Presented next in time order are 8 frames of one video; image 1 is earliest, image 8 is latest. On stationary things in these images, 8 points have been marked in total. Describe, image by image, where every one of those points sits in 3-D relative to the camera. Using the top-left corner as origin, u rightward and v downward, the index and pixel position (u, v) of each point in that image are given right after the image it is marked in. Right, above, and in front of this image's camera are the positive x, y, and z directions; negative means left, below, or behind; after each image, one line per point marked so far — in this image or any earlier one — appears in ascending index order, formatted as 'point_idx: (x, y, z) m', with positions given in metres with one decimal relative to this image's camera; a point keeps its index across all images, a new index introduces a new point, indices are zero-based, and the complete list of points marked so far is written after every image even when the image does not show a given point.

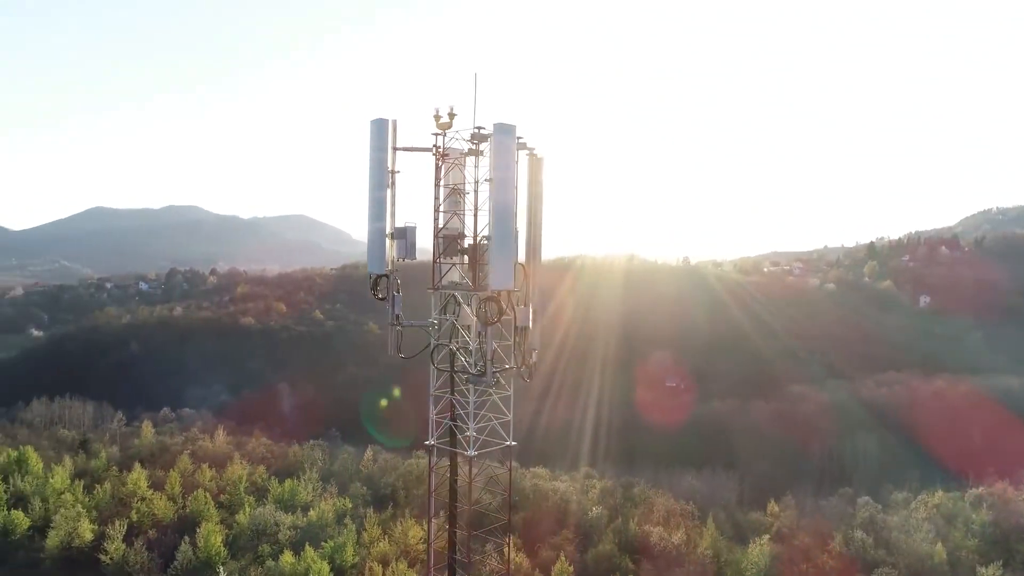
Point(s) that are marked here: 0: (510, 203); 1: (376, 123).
0: (0.0, +0.6, +5.6) m
1: (-1.1, +1.3, +5.9) m
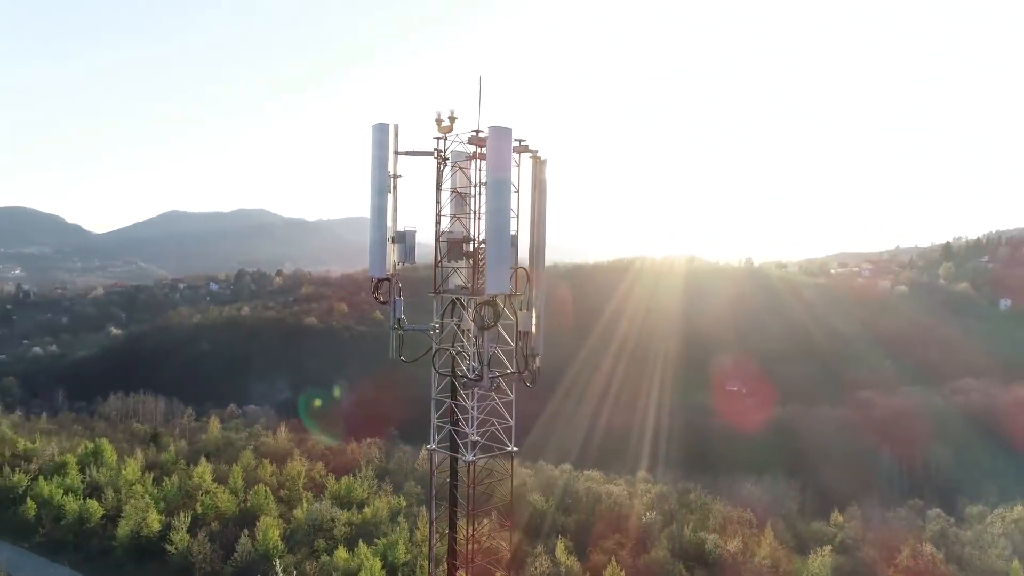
0: (-0.1, +0.6, +5.5) m
1: (-1.1, +1.3, +5.9) m
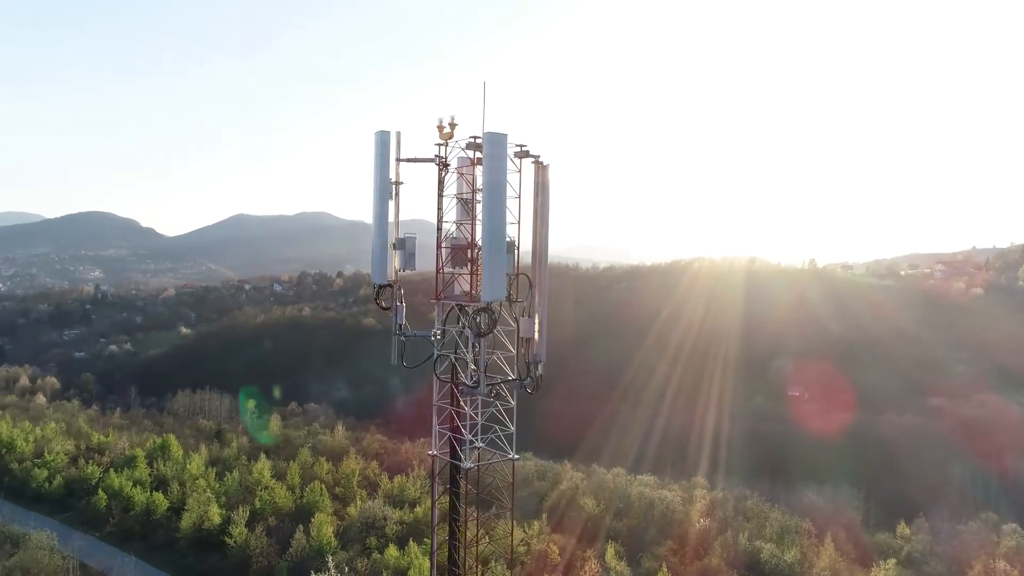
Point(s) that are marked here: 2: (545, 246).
0: (-0.1, +0.5, +5.5) m
1: (-1.1, +1.3, +6.0) m
2: (+0.3, +0.4, +6.2) m
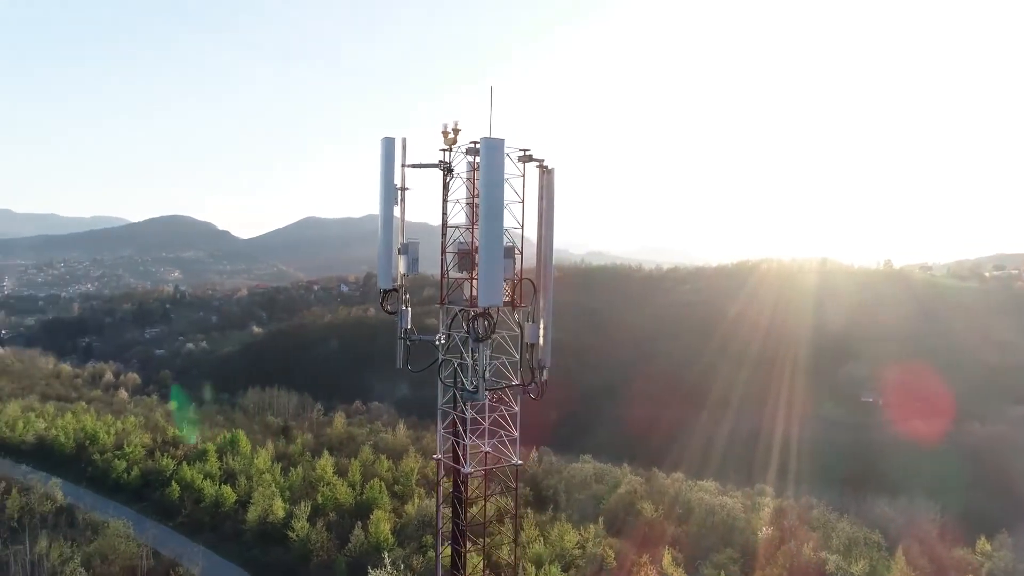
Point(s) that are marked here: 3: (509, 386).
0: (-0.1, +0.5, +5.5) m
1: (-1.1, +1.2, +6.1) m
2: (+0.3, +0.3, +6.1) m
3: (0.0, -0.8, +6.1) m
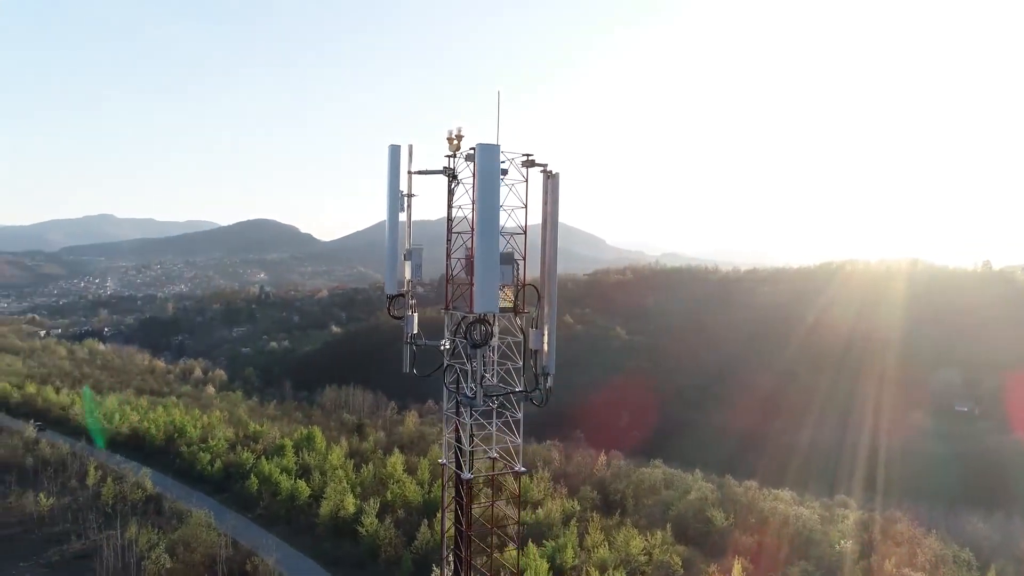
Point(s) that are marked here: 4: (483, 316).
0: (-0.2, +0.5, +5.5) m
1: (-1.0, +1.2, +6.2) m
2: (+0.3, +0.3, +6.1) m
3: (0.0, -0.9, +6.0) m
4: (-0.2, -0.2, +5.6) m
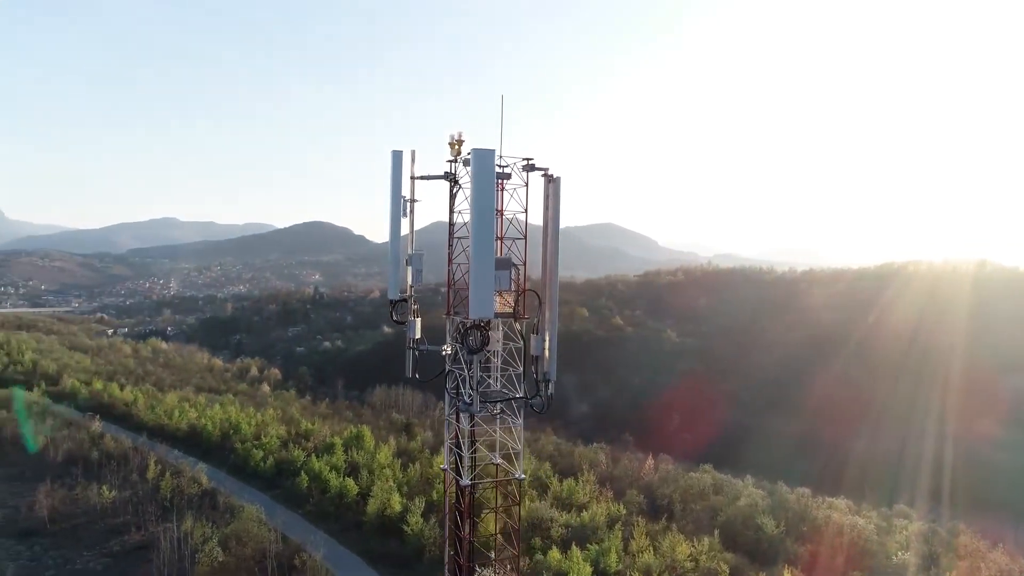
0: (-0.2, +0.4, +5.4) m
1: (-1.0, +1.1, +6.2) m
2: (+0.3, +0.2, +6.0) m
3: (0.0, -0.9, +6.0) m
4: (-0.2, -0.3, +5.6) m
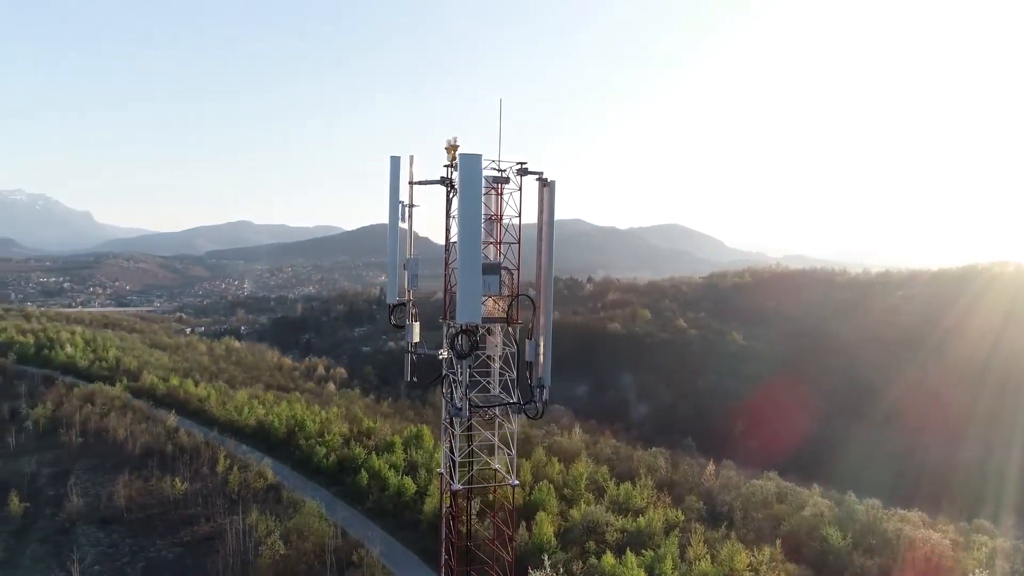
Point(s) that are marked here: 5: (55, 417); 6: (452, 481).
0: (-0.3, +0.4, +5.4) m
1: (-1.0, +1.1, +6.2) m
2: (+0.3, +0.2, +5.9) m
3: (0.0, -0.9, +5.9) m
4: (-0.3, -0.3, +5.6) m
5: (-11.5, -3.3, +18.8) m
6: (-0.5, -1.6, +6.1) m
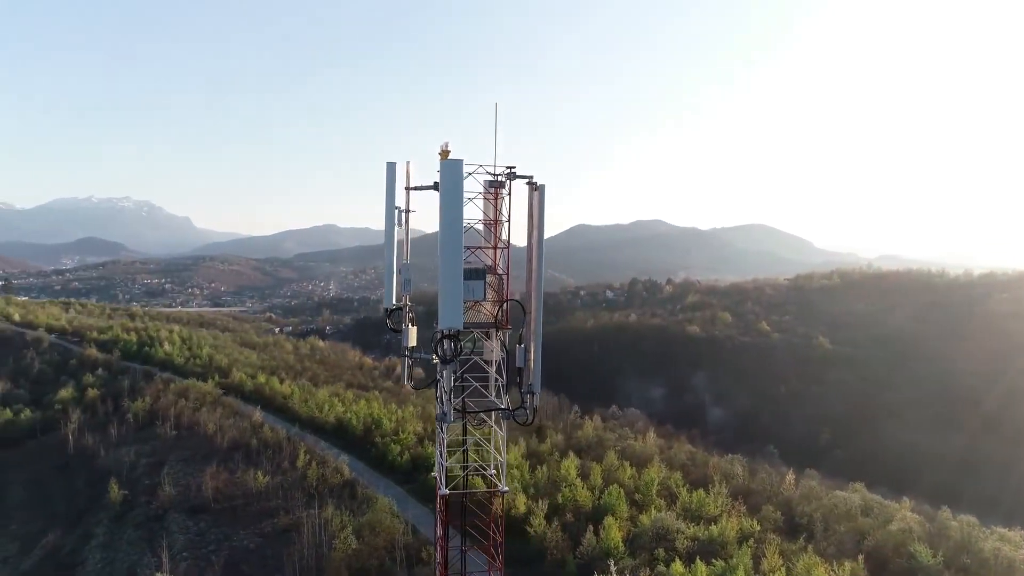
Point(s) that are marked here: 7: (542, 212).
0: (-0.4, +0.3, +5.4) m
1: (-1.1, +1.1, +6.3) m
2: (+0.2, +0.1, +5.8) m
3: (-0.1, -1.0, +5.9) m
4: (-0.4, -0.3, +5.6) m
5: (-10.0, -3.3, +20.0) m
6: (-0.5, -1.6, +6.1) m
7: (+0.3, +0.6, +5.9) m
